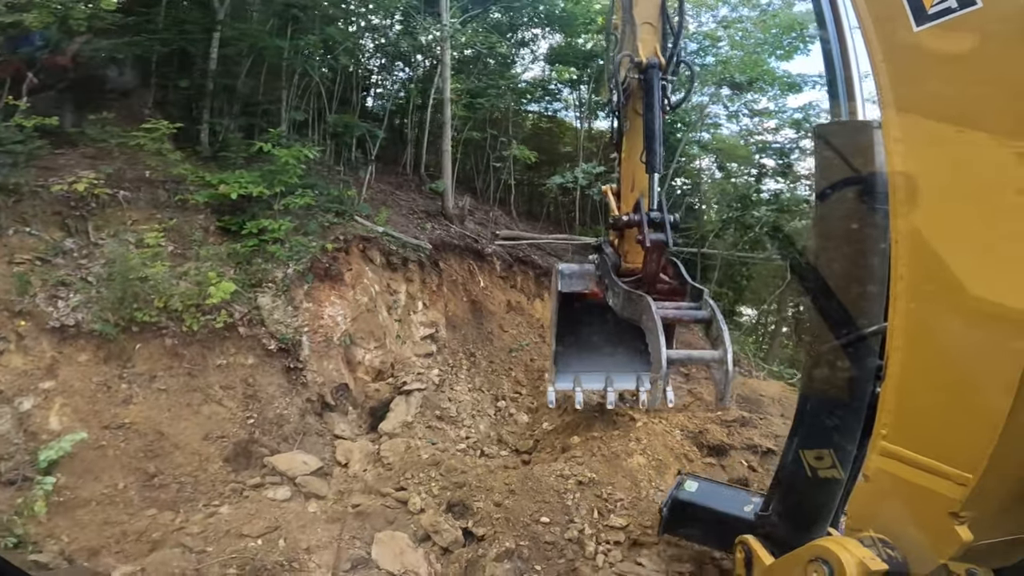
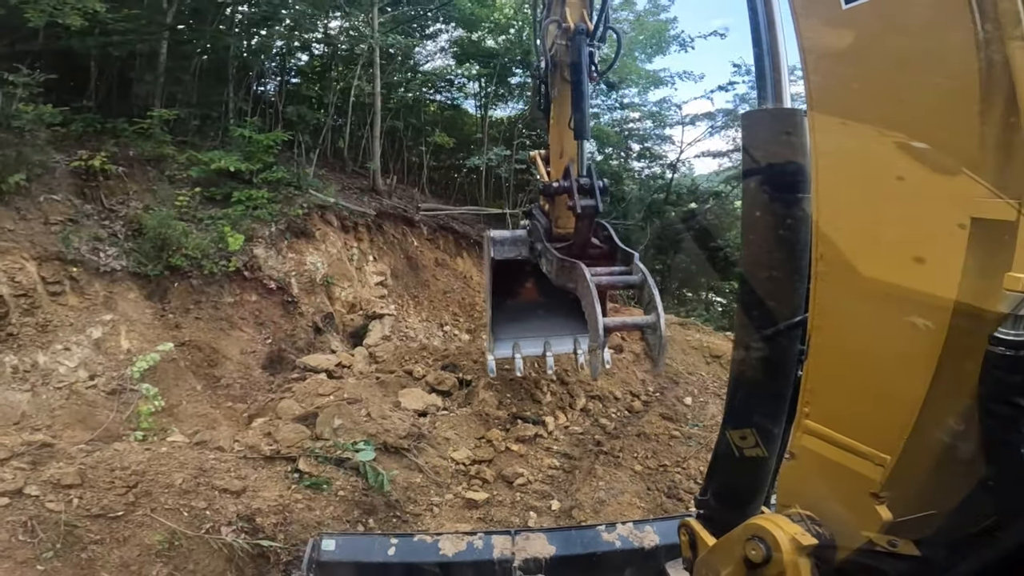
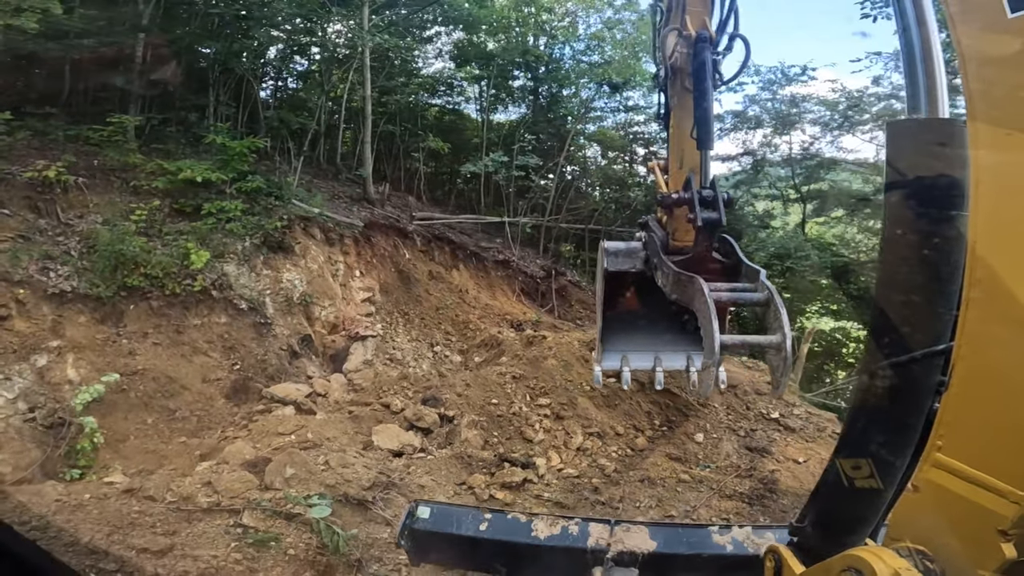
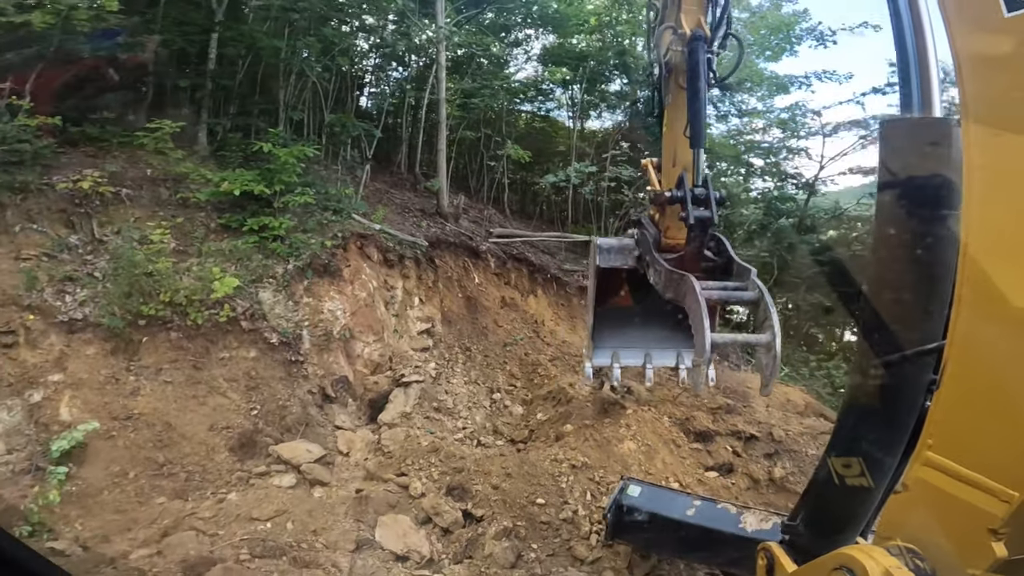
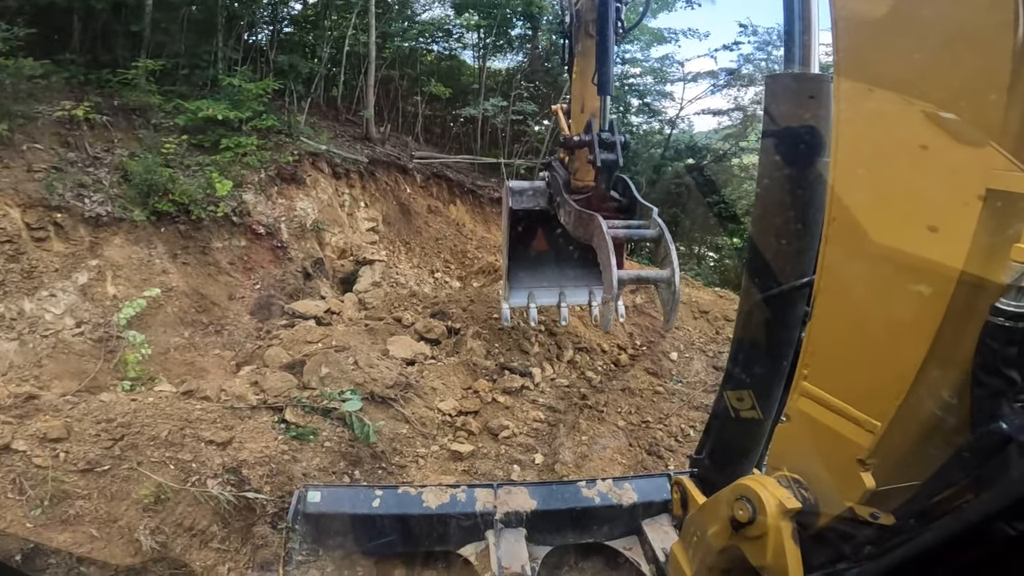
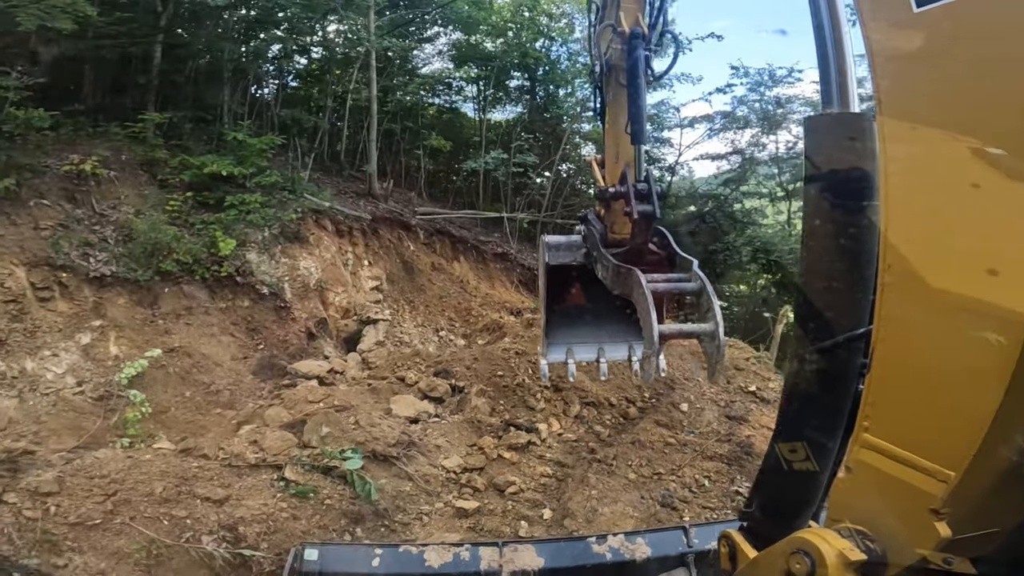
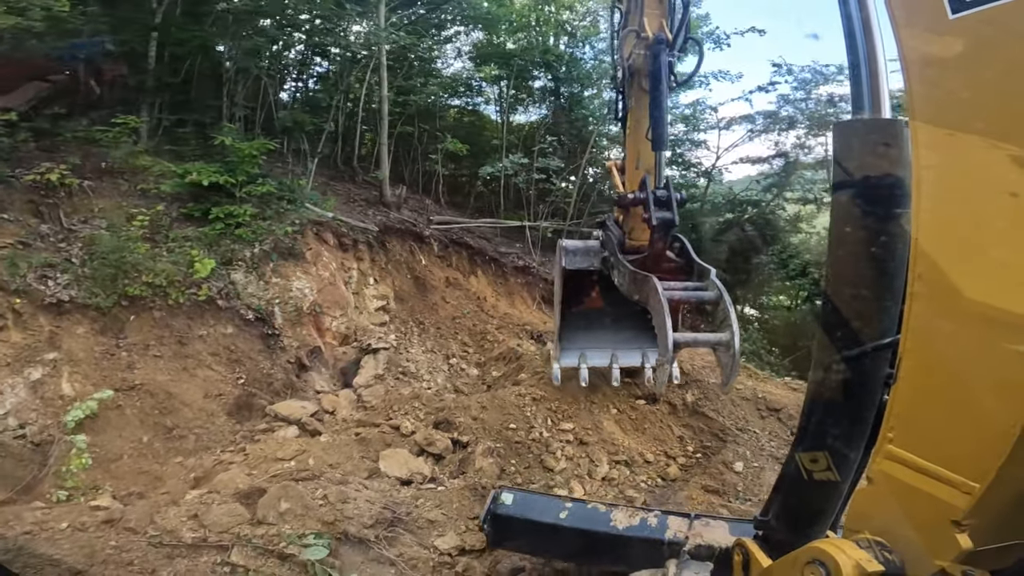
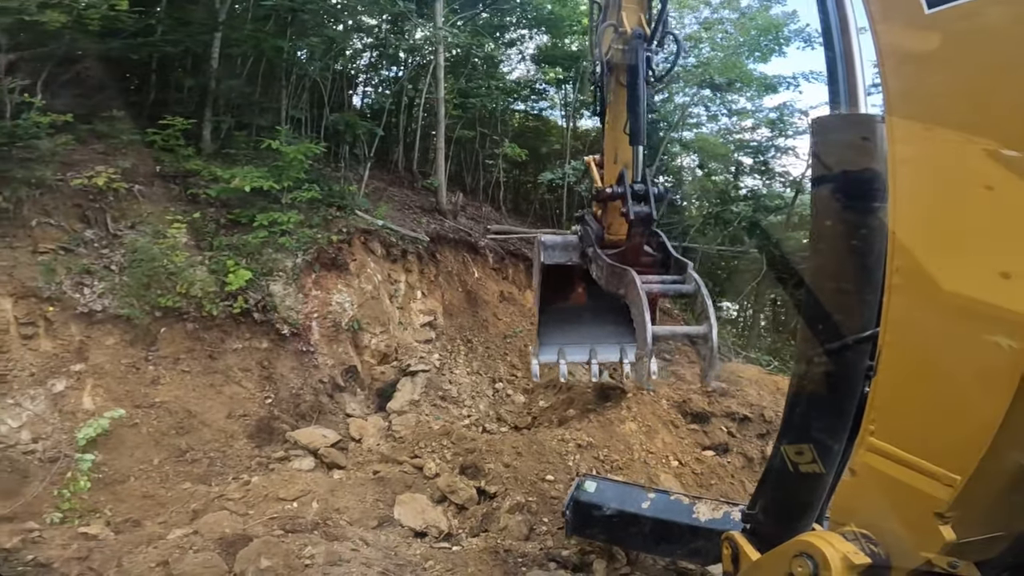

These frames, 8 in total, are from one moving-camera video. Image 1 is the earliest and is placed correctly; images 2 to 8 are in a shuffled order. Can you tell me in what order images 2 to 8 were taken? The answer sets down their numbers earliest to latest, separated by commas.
4, 8, 7, 3, 6, 2, 5
